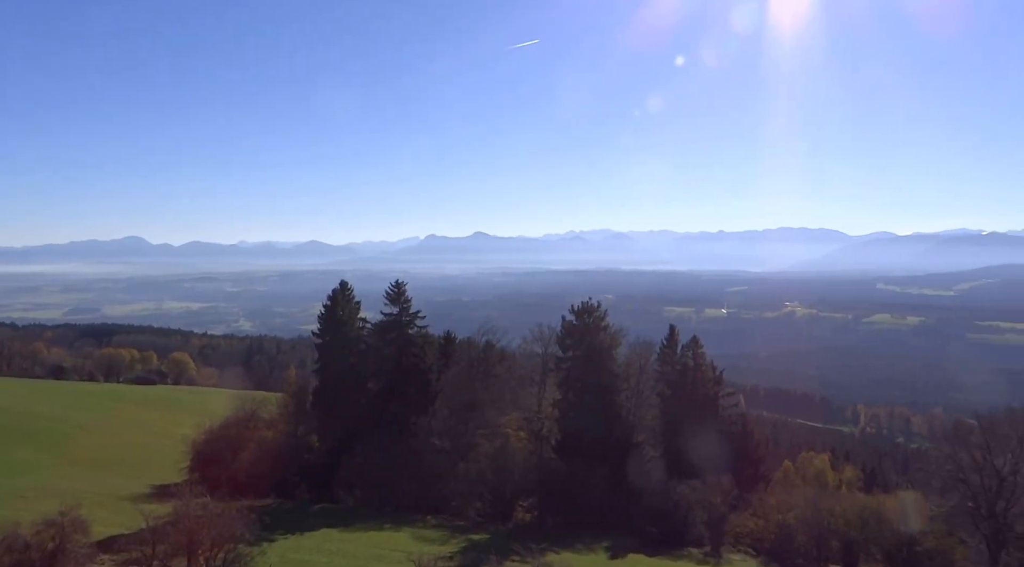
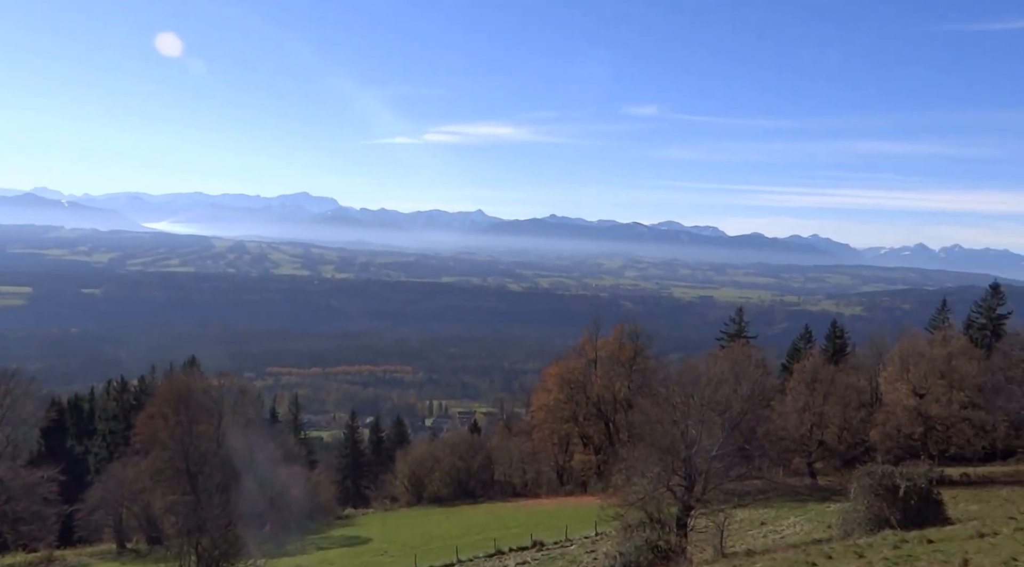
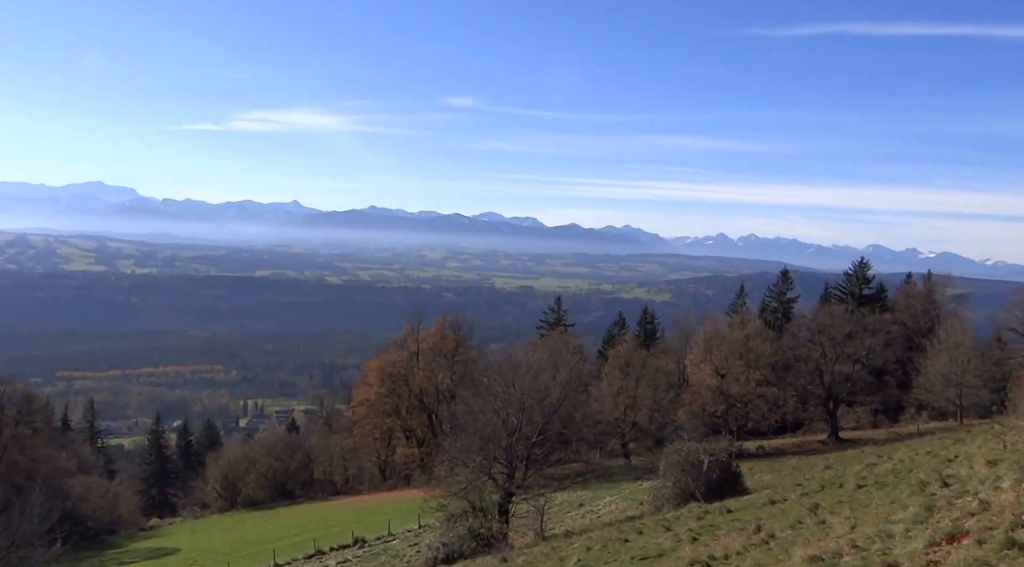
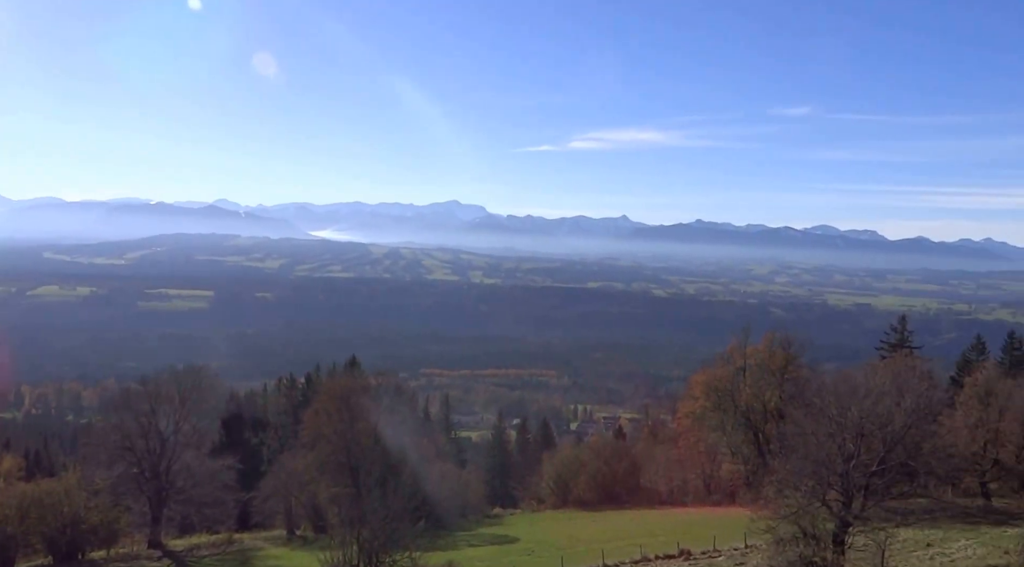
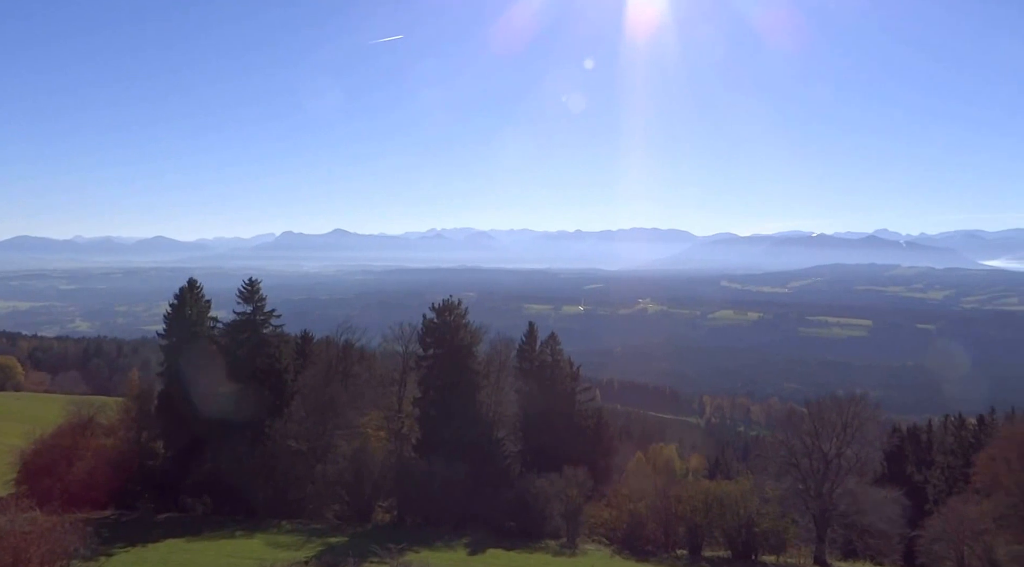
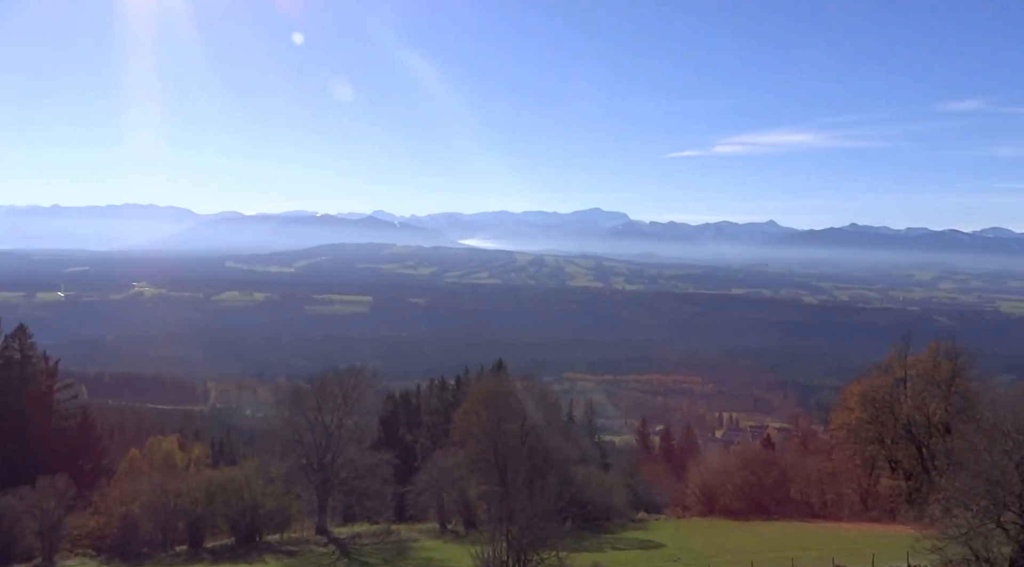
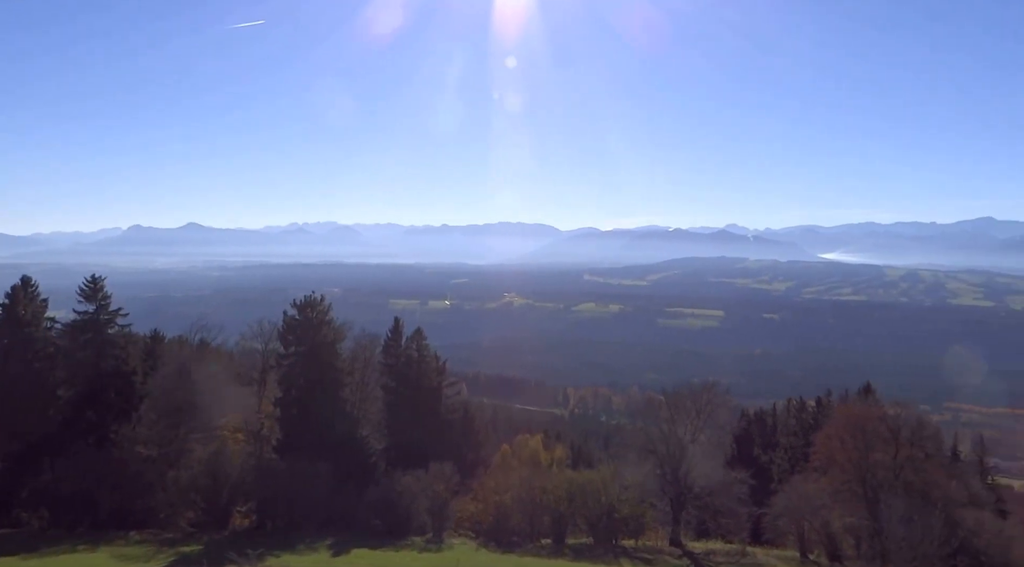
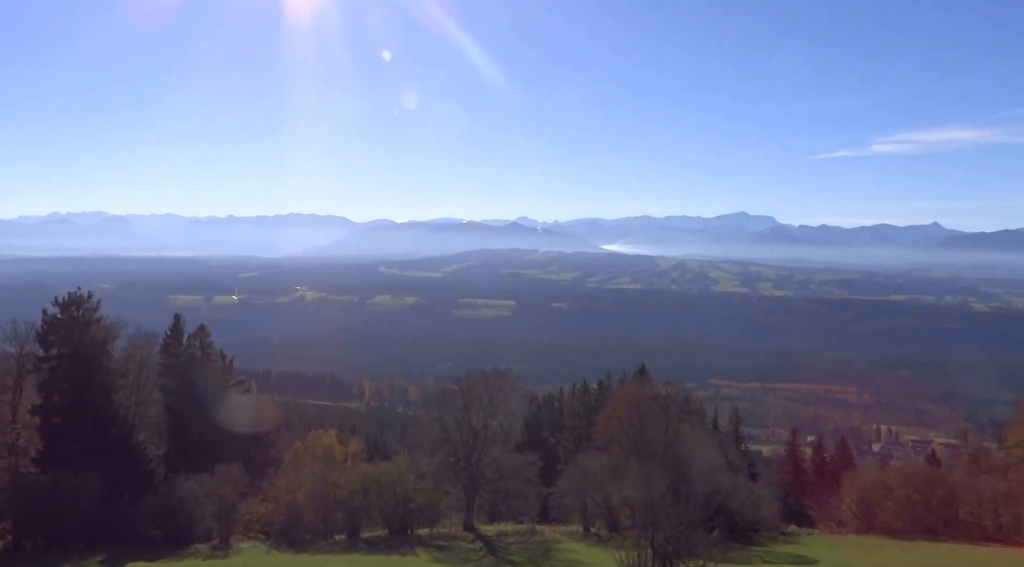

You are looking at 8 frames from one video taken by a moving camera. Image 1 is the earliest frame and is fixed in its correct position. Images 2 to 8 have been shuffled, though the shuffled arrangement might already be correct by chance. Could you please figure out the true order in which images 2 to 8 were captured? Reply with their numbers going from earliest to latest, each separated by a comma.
5, 7, 8, 6, 4, 2, 3
